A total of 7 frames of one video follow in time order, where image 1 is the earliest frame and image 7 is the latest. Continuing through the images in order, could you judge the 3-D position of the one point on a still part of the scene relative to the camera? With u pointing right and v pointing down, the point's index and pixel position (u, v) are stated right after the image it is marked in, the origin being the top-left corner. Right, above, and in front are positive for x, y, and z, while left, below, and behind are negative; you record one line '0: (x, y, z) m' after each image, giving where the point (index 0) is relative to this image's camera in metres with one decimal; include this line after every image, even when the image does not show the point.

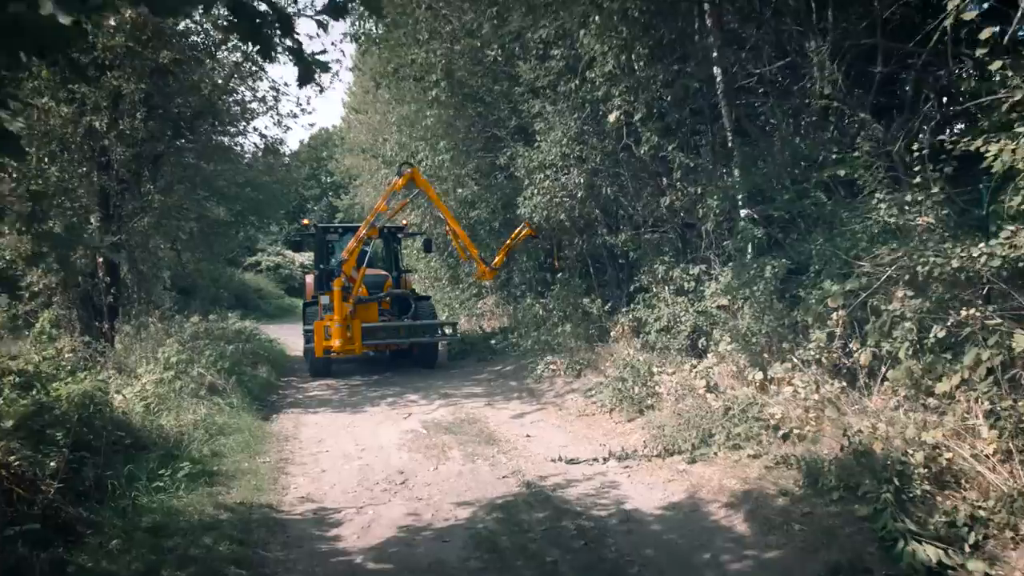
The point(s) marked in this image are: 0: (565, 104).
0: (+0.8, +2.8, +10.6) m
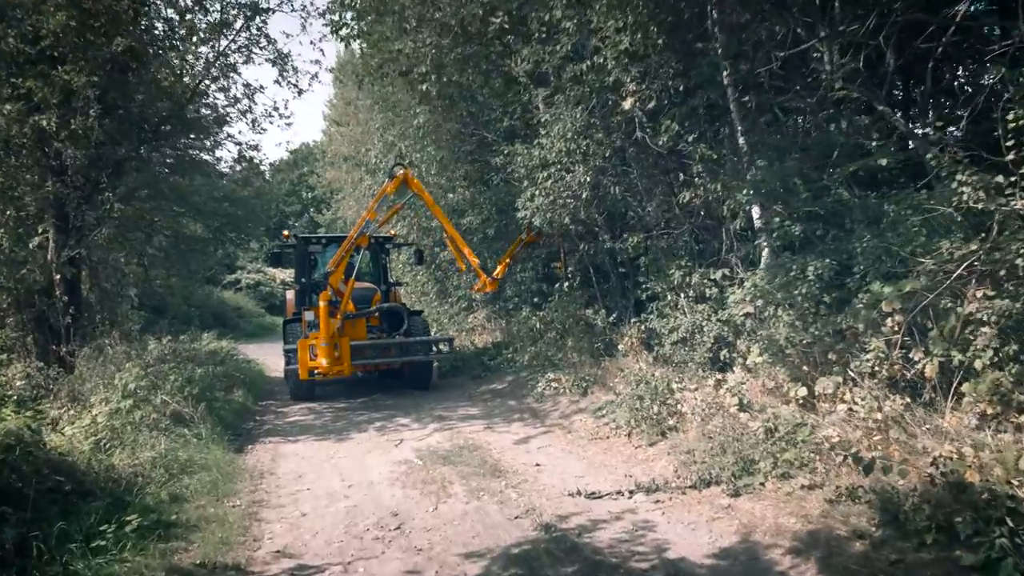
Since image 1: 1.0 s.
0: (+0.8, +2.7, +9.6) m
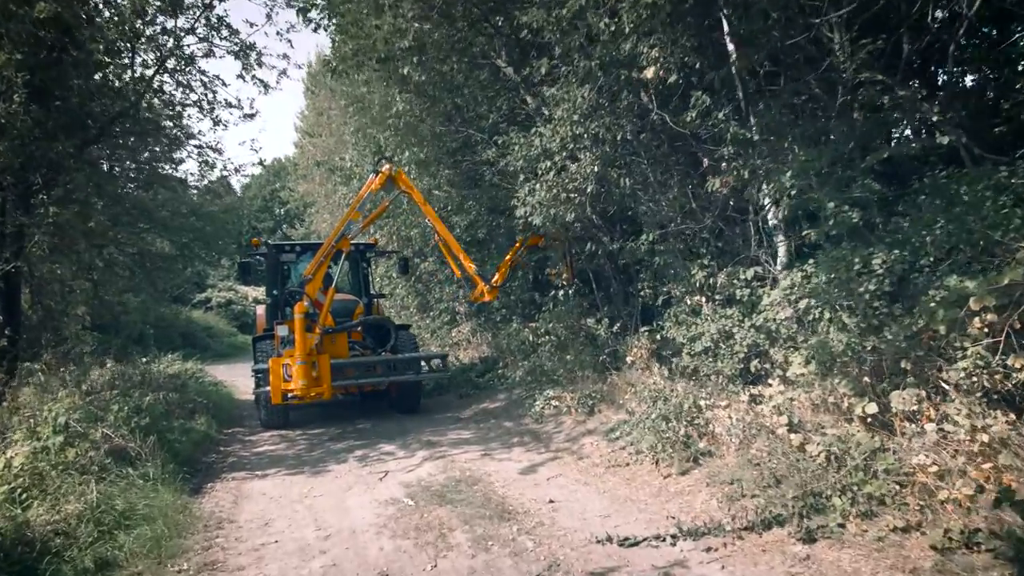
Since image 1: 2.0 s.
0: (+0.7, +2.6, +8.5) m
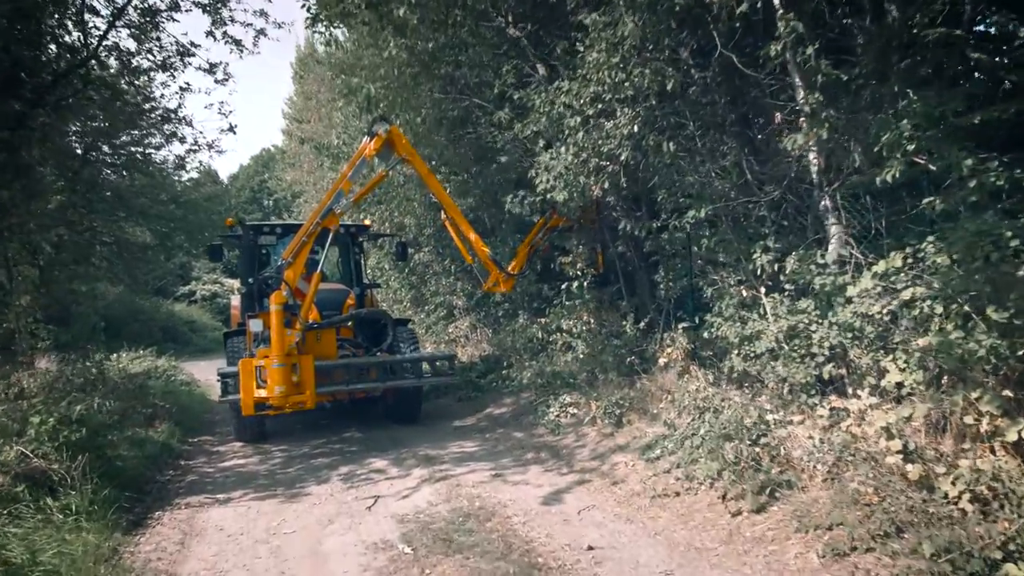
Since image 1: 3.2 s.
0: (+1.0, +2.8, +6.9) m
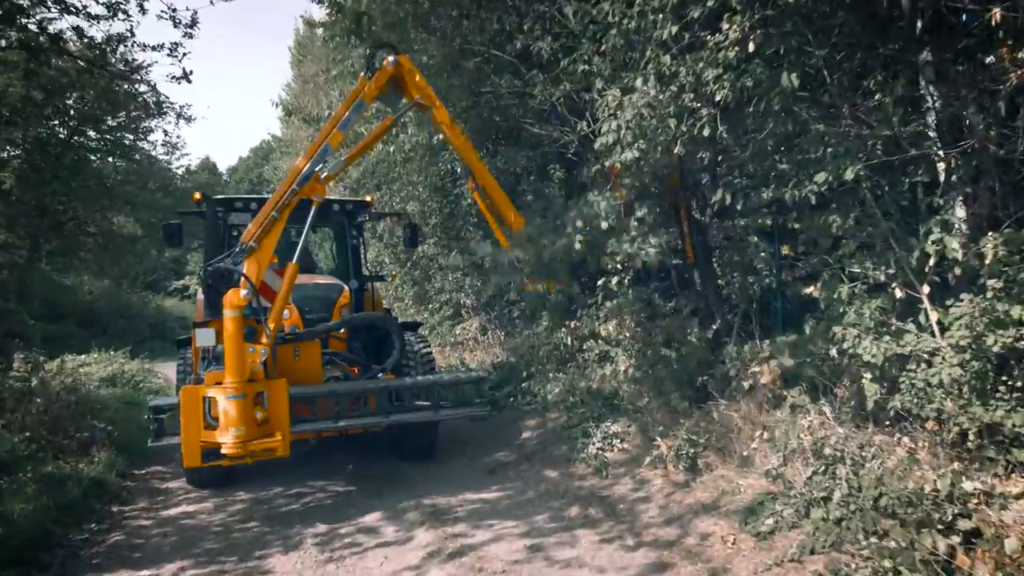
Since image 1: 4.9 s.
0: (+1.3, +2.8, +4.7) m
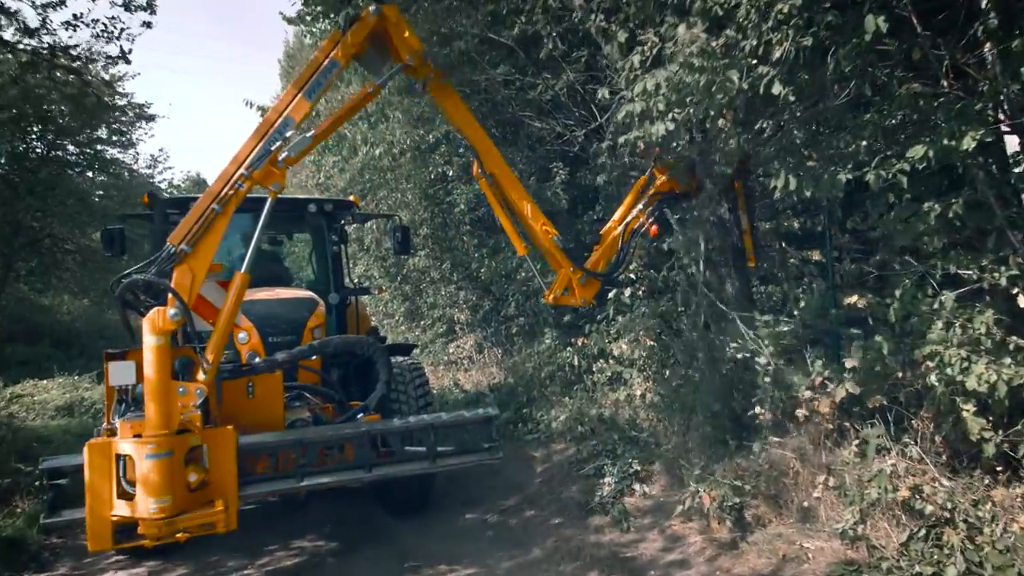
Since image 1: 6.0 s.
0: (+1.3, +2.7, +3.6) m
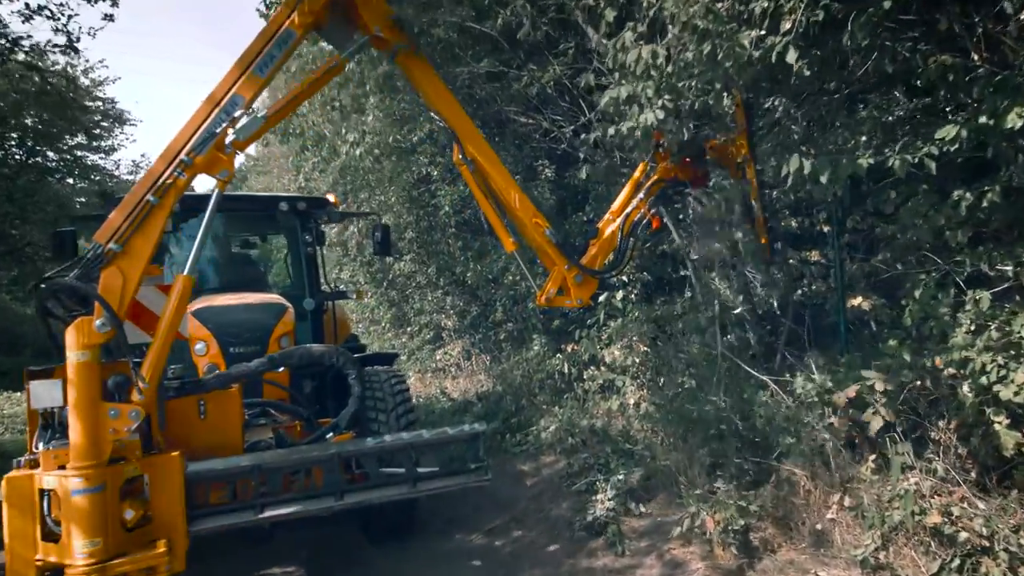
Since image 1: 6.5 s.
0: (+1.2, +2.7, +3.1) m
